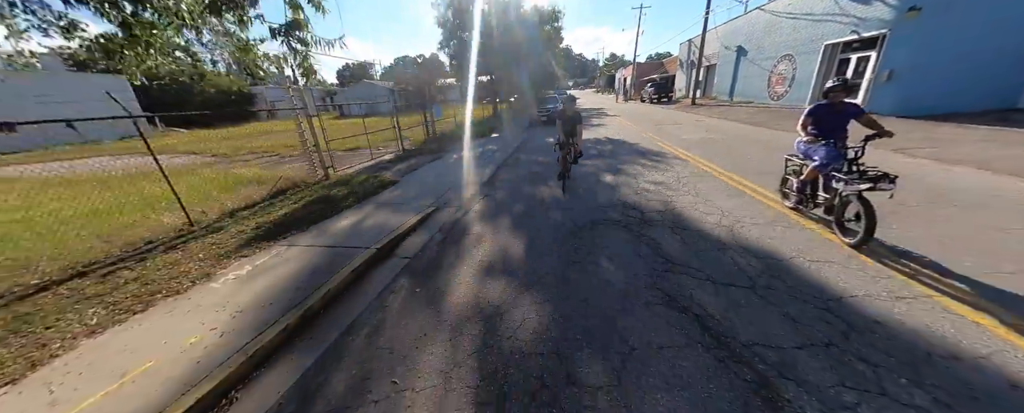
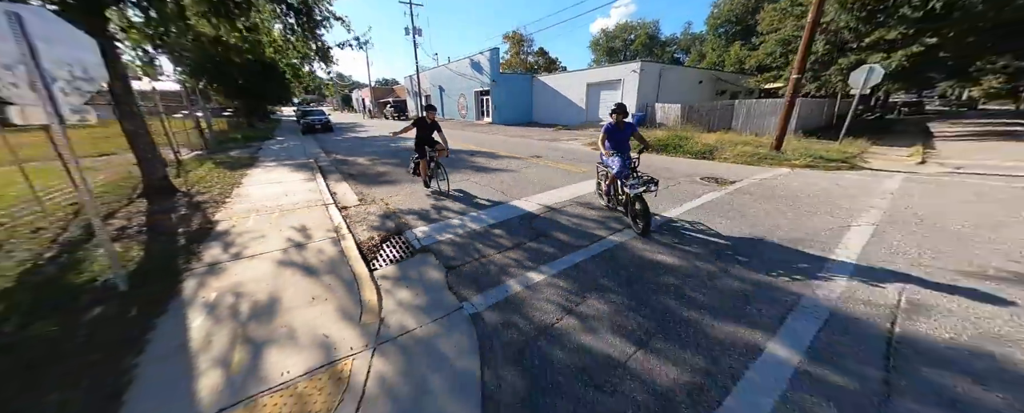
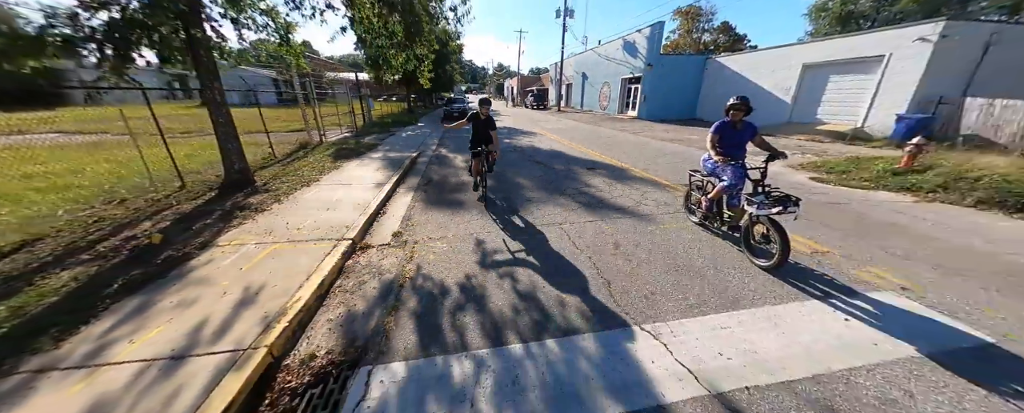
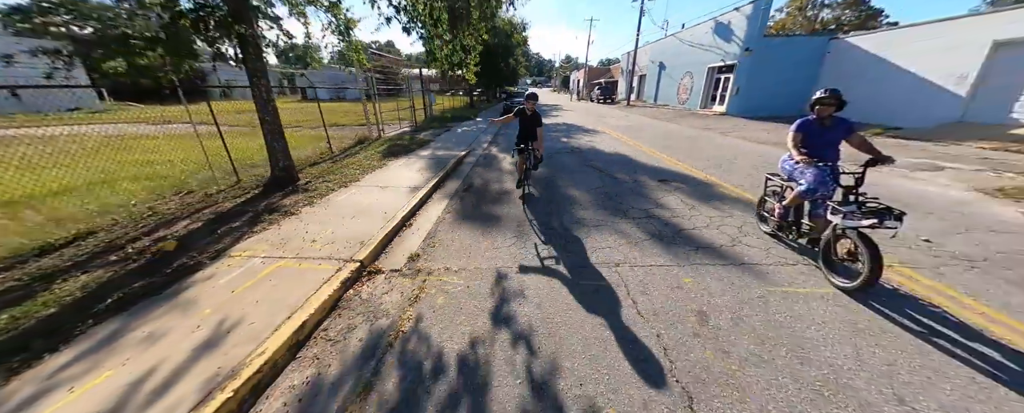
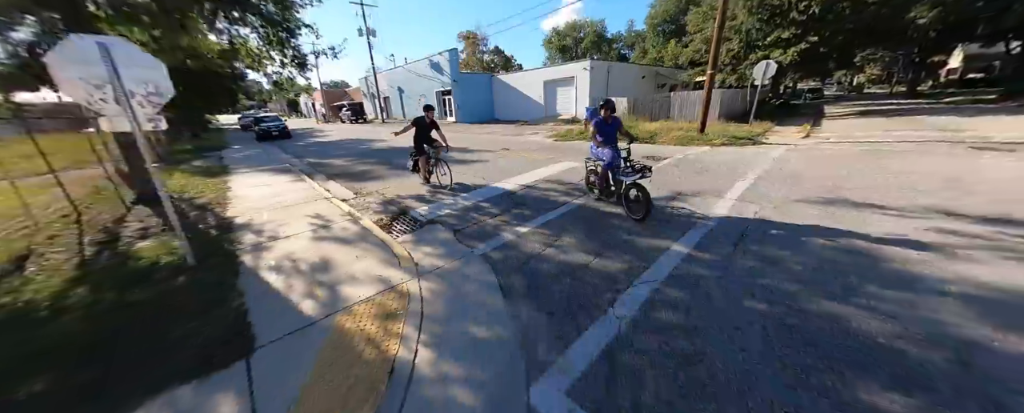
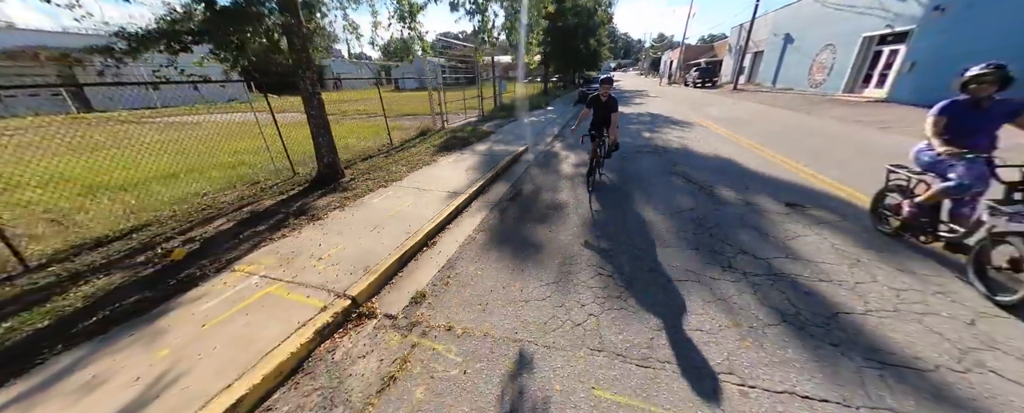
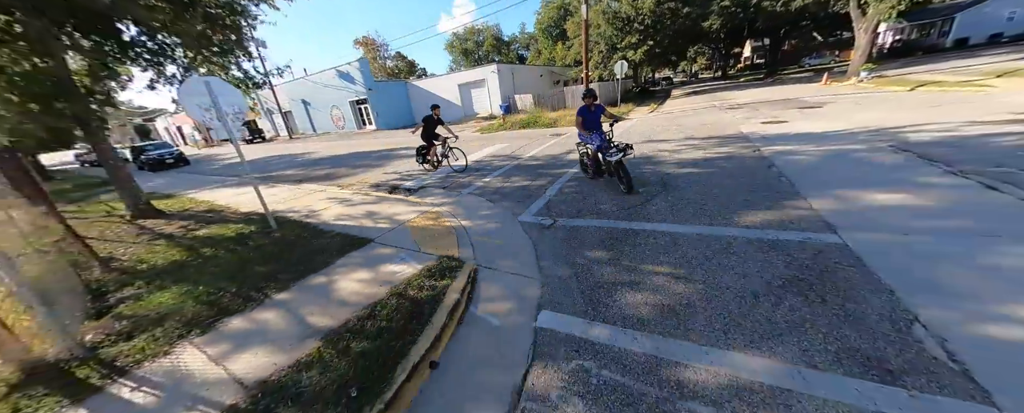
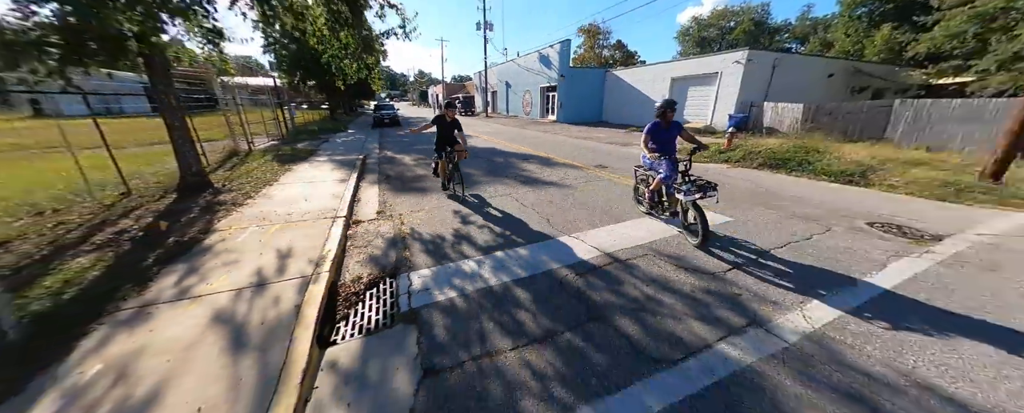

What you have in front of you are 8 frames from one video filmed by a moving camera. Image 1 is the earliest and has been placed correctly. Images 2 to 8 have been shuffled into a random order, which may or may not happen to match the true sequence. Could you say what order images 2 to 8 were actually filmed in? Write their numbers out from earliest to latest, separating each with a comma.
6, 4, 3, 8, 2, 5, 7
